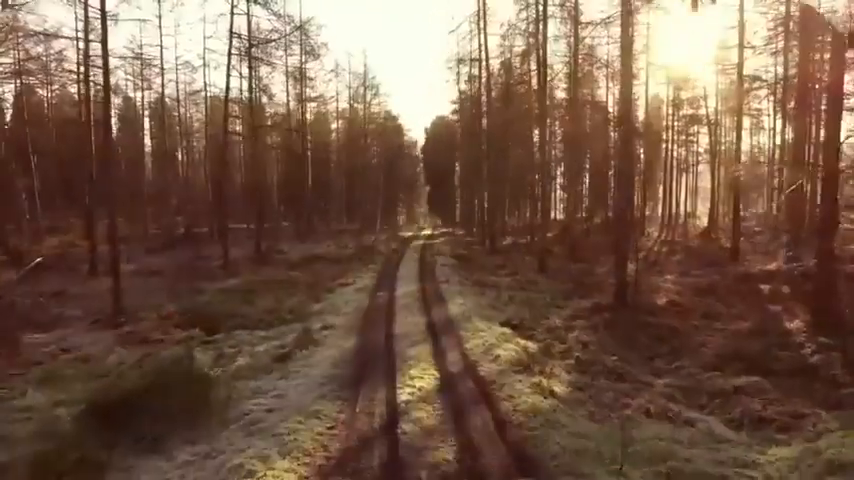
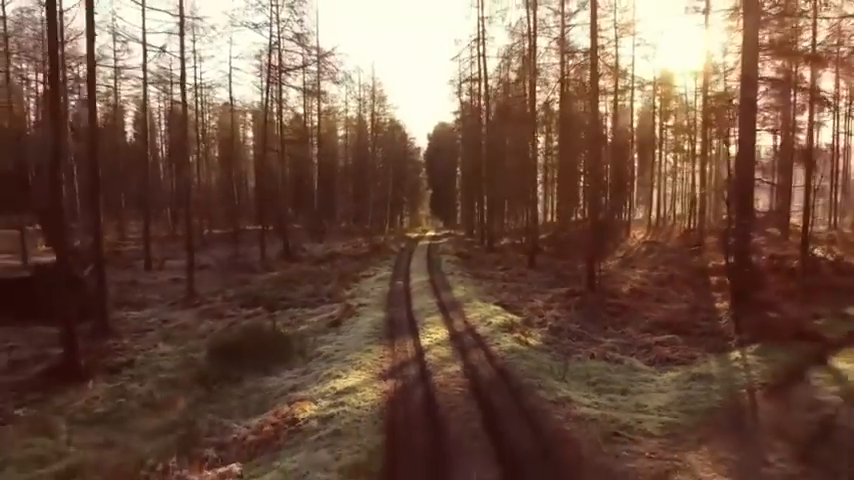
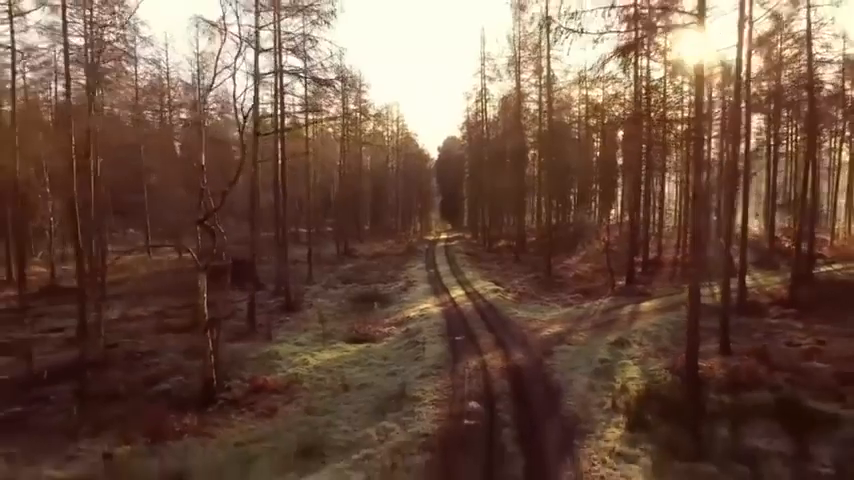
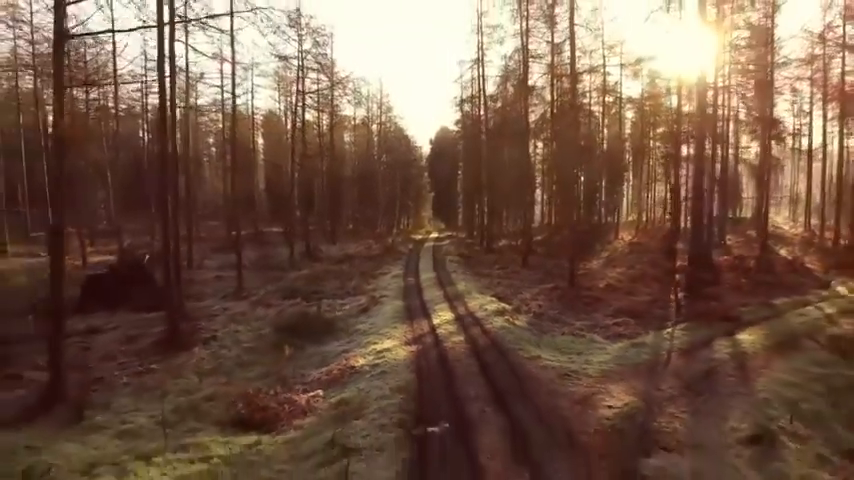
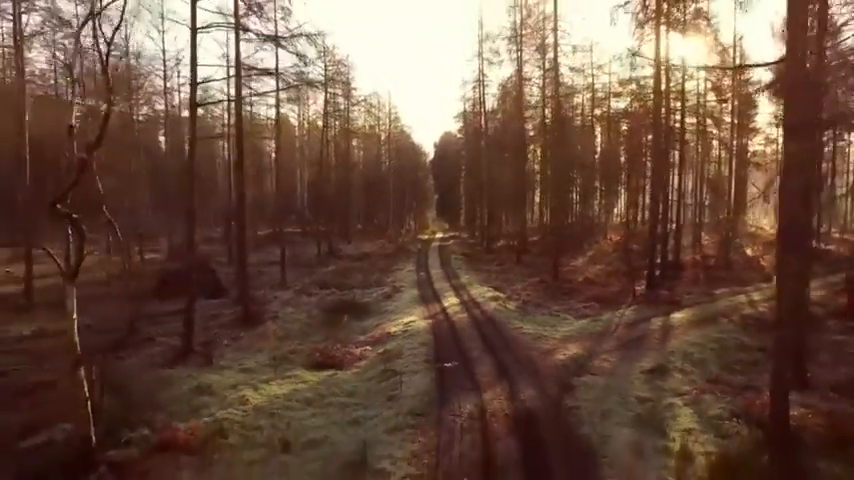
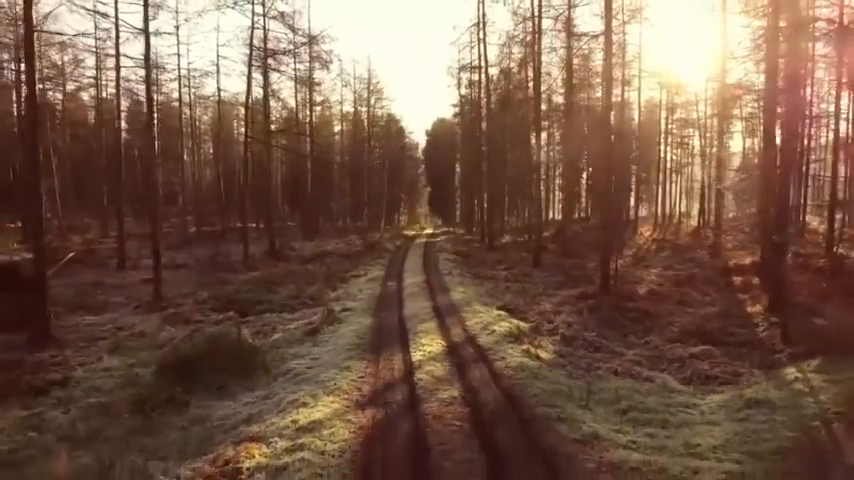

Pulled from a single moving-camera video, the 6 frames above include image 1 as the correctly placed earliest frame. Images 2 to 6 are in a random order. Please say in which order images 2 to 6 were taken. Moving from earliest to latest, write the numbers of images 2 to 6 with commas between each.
6, 2, 4, 5, 3
